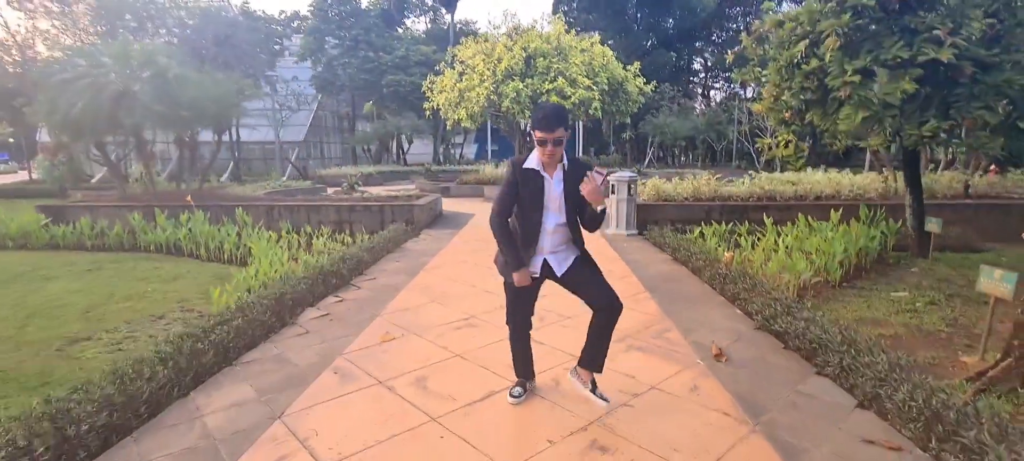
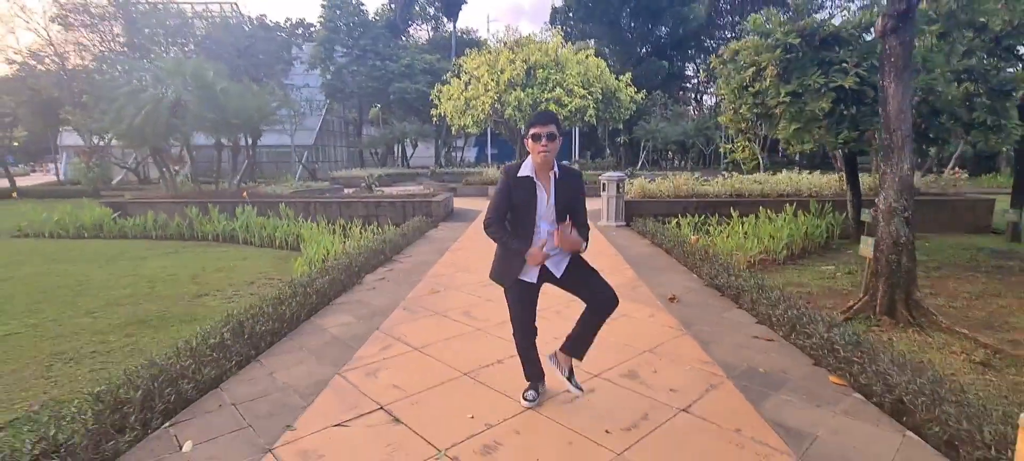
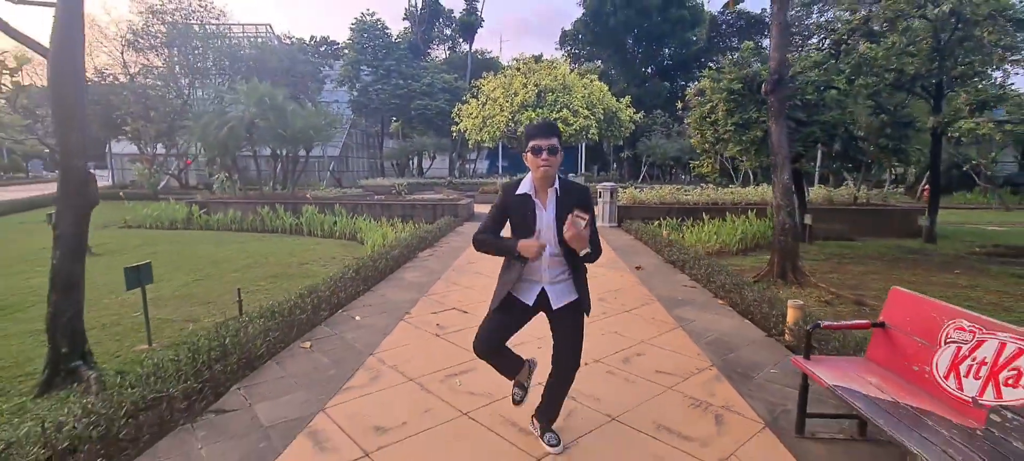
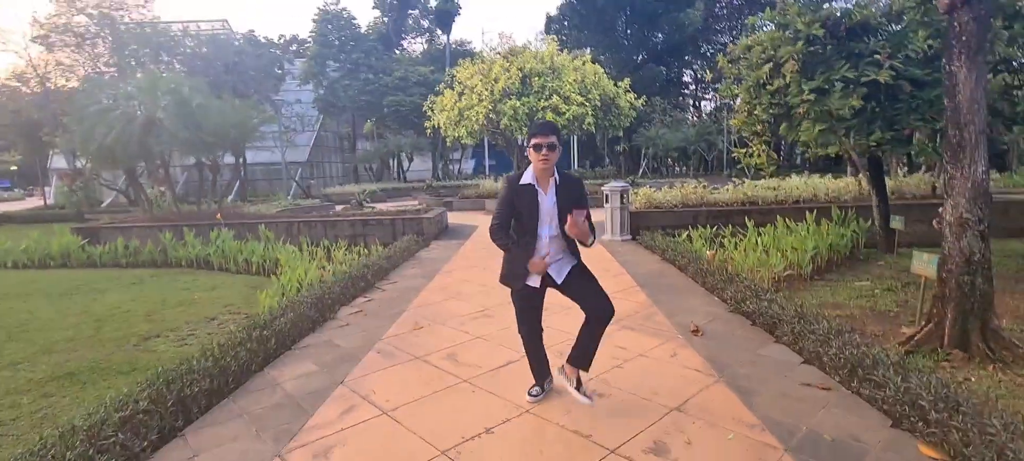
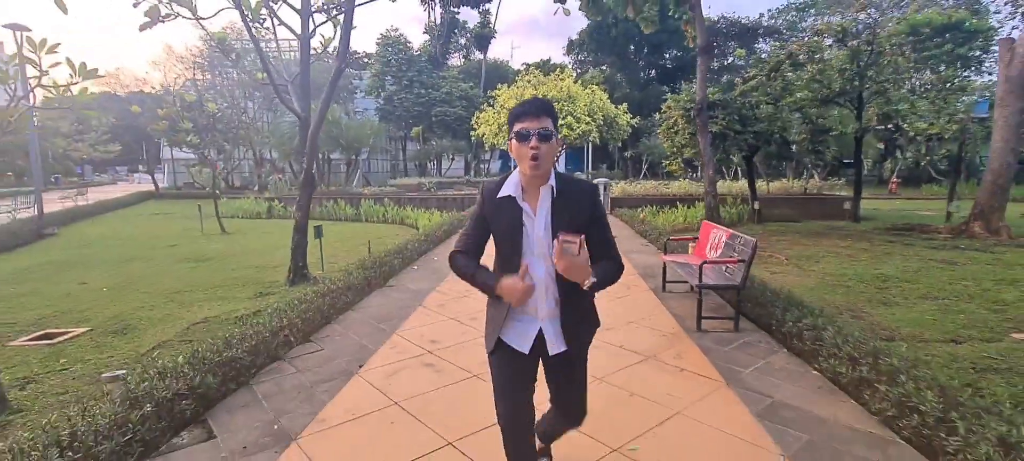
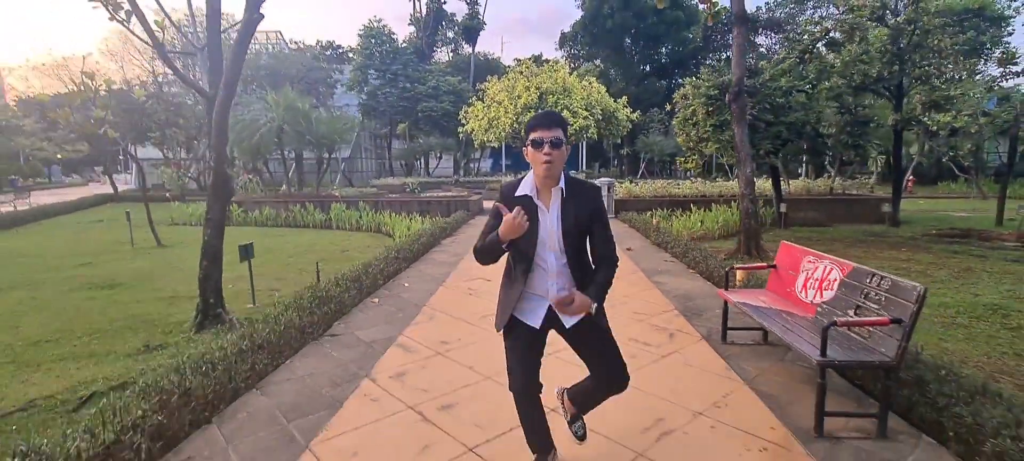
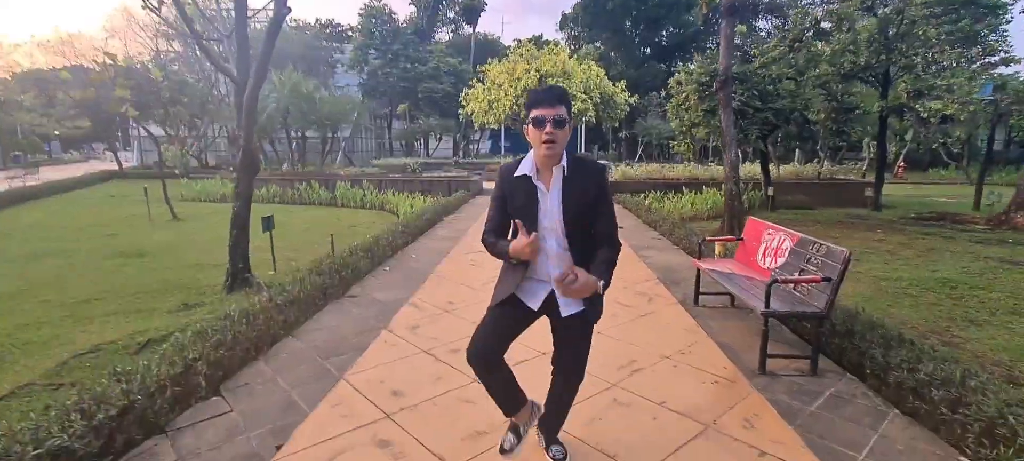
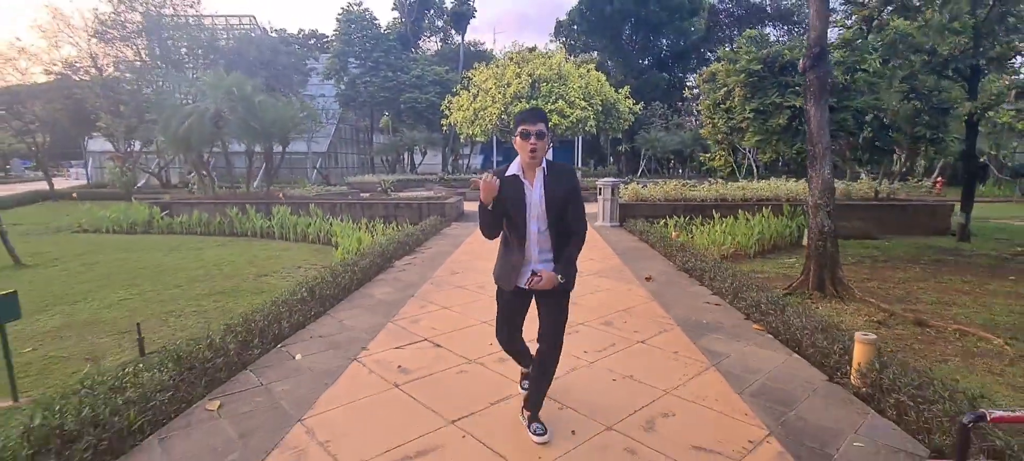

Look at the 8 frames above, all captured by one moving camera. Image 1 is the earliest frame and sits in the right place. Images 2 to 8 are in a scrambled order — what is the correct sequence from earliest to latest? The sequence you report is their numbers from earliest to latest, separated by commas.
4, 2, 8, 3, 6, 7, 5
